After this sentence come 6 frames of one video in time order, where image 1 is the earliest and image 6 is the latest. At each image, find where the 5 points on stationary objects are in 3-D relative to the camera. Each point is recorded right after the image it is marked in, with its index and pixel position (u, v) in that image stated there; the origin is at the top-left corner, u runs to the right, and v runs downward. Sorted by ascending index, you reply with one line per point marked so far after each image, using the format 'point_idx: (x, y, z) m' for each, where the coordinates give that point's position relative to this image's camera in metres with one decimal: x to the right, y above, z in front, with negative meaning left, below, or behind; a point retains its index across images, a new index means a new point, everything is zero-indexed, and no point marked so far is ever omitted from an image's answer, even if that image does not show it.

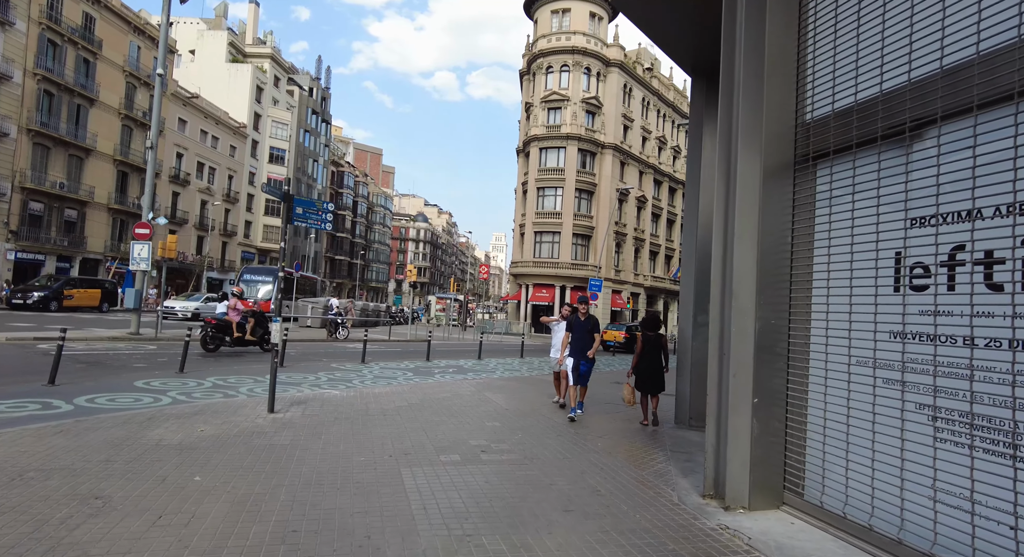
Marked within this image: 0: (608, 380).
0: (+2.6, -2.7, +14.3) m
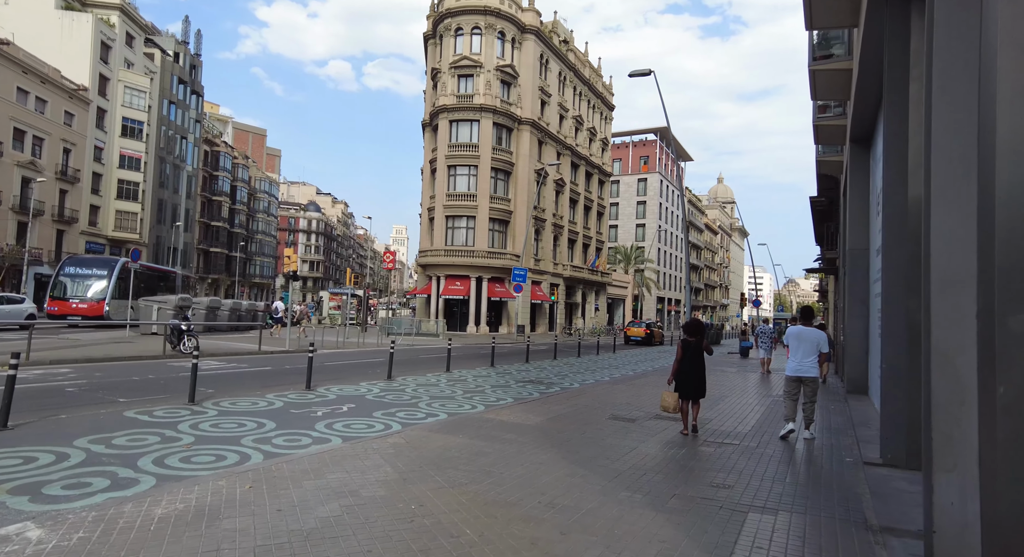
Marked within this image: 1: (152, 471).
0: (+1.5, -2.3, +9.3) m
1: (-4.0, -2.1, +5.9) m
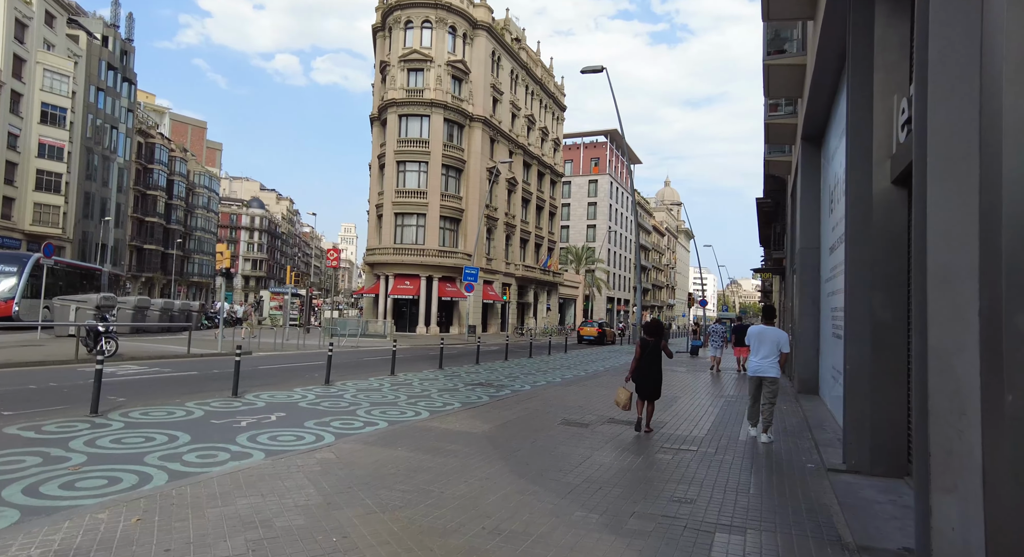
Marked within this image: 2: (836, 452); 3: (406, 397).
0: (+0.6, -2.3, +8.8) m
1: (-4.5, -2.0, +4.9) m
2: (+3.7, -2.0, +6.0) m
3: (-2.3, -2.5, +11.3) m
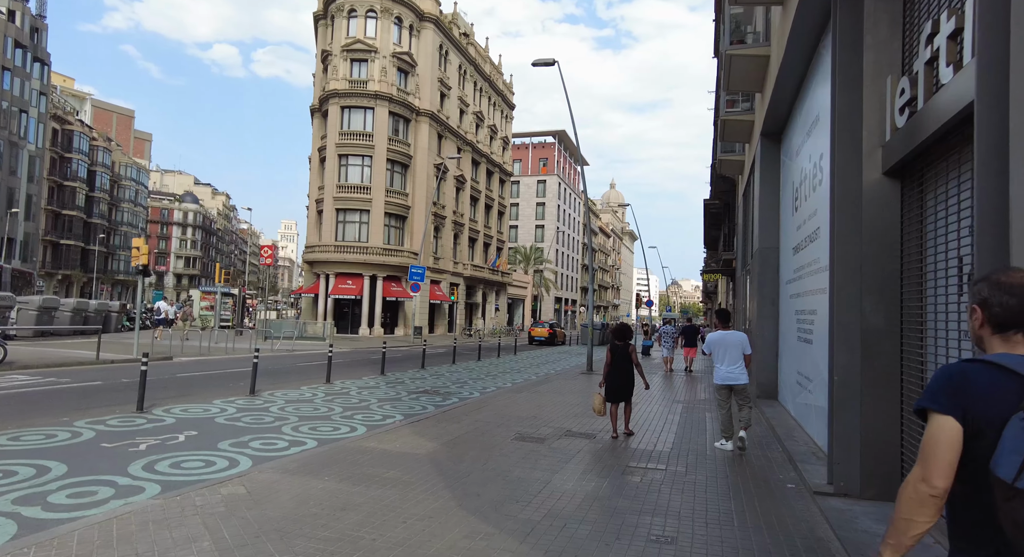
0: (-0.2, -2.3, +8.0) m
1: (-4.9, -2.0, +3.6) m
2: (+3.1, -2.0, +5.5) m
3: (-3.3, -2.5, +10.2) m
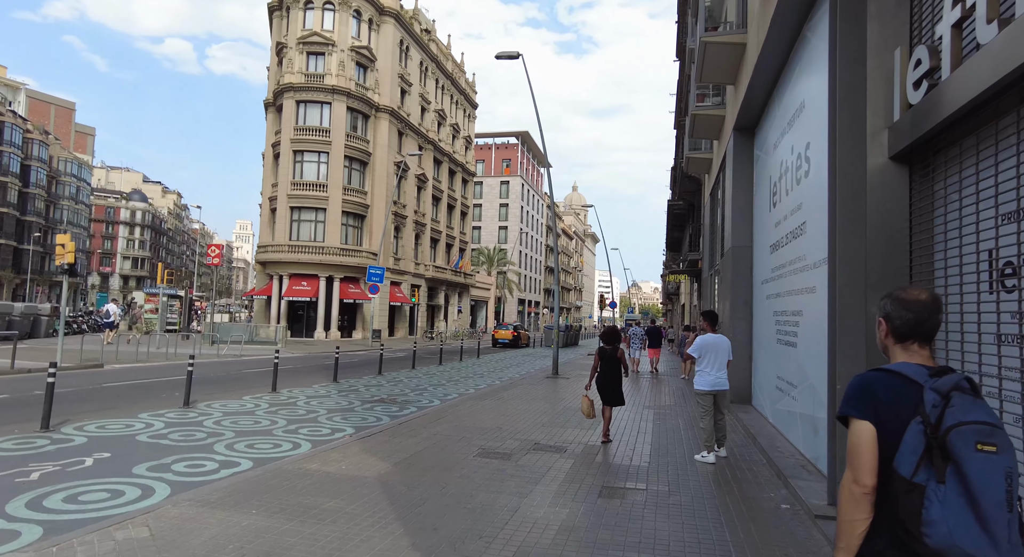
0: (-0.7, -2.3, +7.2) m
1: (-5.1, -2.0, +2.5) m
2: (+2.8, -1.9, +5.0) m
3: (-3.9, -2.5, +9.2) m
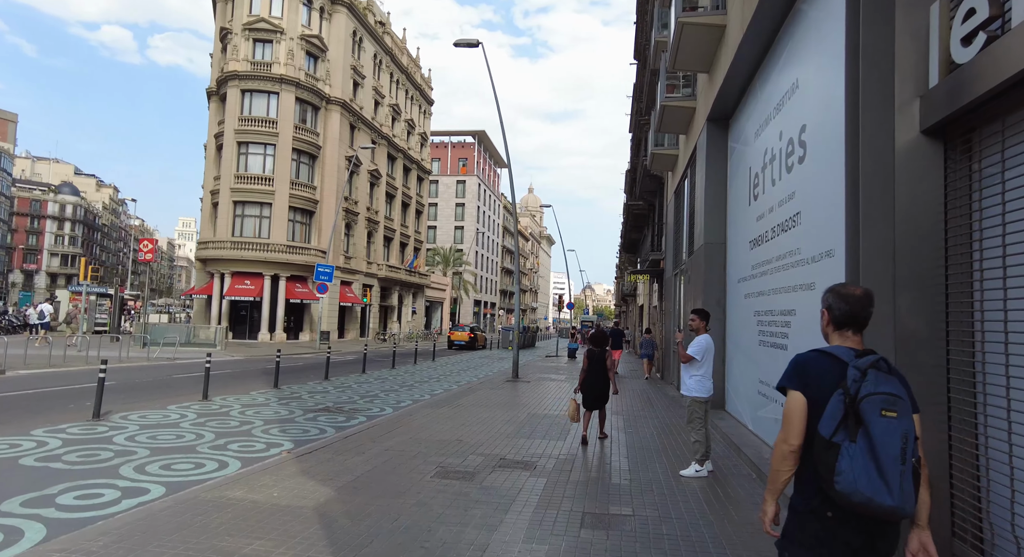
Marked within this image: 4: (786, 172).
0: (-1.2, -2.2, +6.3) m
1: (-5.1, -1.8, +1.3) m
2: (+2.5, -1.9, +4.4) m
3: (-4.5, -2.4, +8.0) m
4: (+3.2, +1.2, +6.1) m
